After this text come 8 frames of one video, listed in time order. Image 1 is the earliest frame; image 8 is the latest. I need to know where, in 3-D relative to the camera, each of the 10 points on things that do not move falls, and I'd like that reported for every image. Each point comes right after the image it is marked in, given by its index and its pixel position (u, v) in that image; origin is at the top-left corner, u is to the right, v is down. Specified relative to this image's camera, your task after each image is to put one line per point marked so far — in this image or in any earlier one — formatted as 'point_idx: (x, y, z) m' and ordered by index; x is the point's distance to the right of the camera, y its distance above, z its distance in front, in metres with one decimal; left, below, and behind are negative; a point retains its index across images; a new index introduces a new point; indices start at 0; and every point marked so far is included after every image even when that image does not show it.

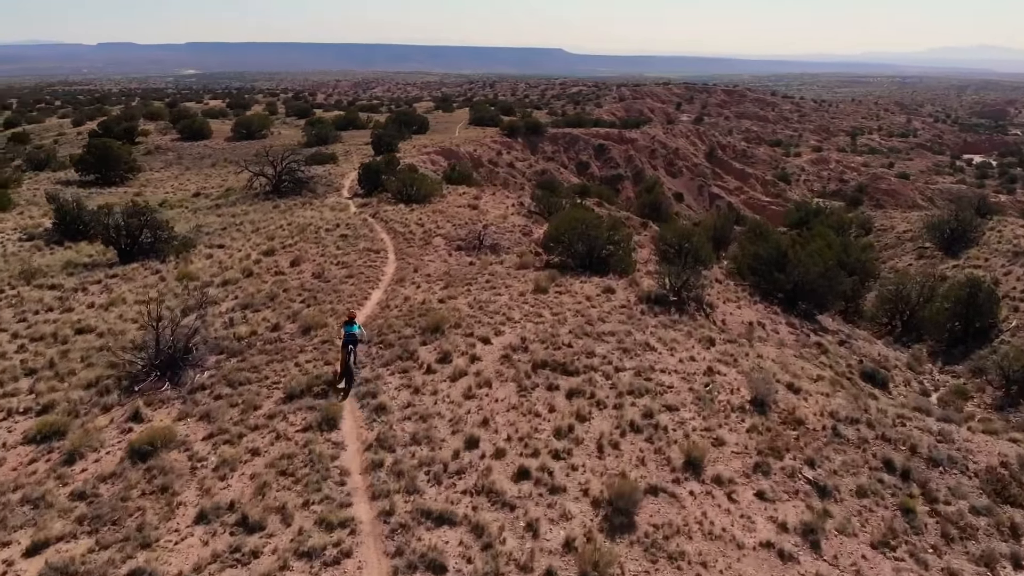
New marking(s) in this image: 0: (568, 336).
0: (+0.9, -0.7, +13.4) m
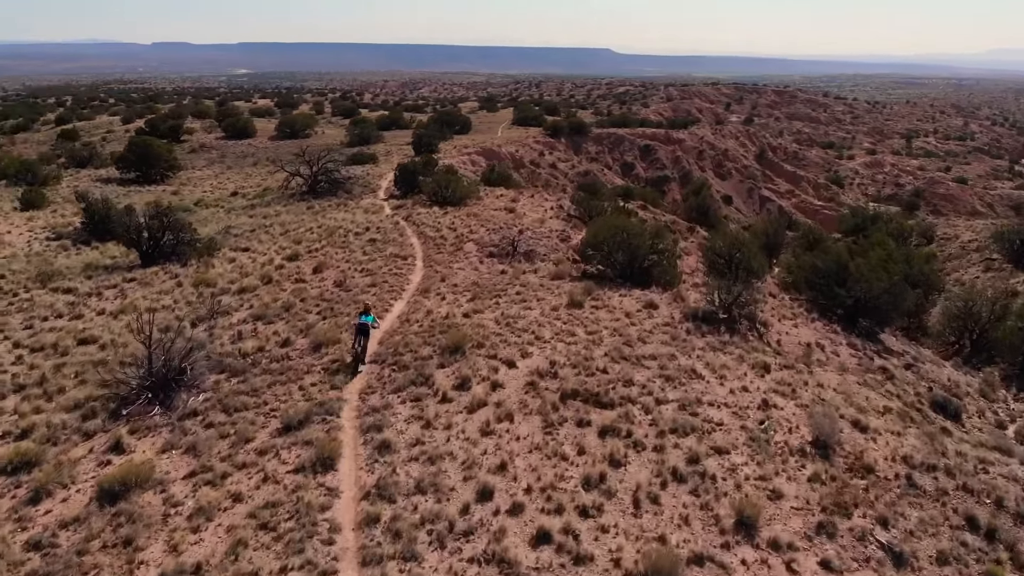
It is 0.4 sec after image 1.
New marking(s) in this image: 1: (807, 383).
0: (+1.3, -1.0, +12.0) m
1: (+4.4, -1.4, +12.9) m
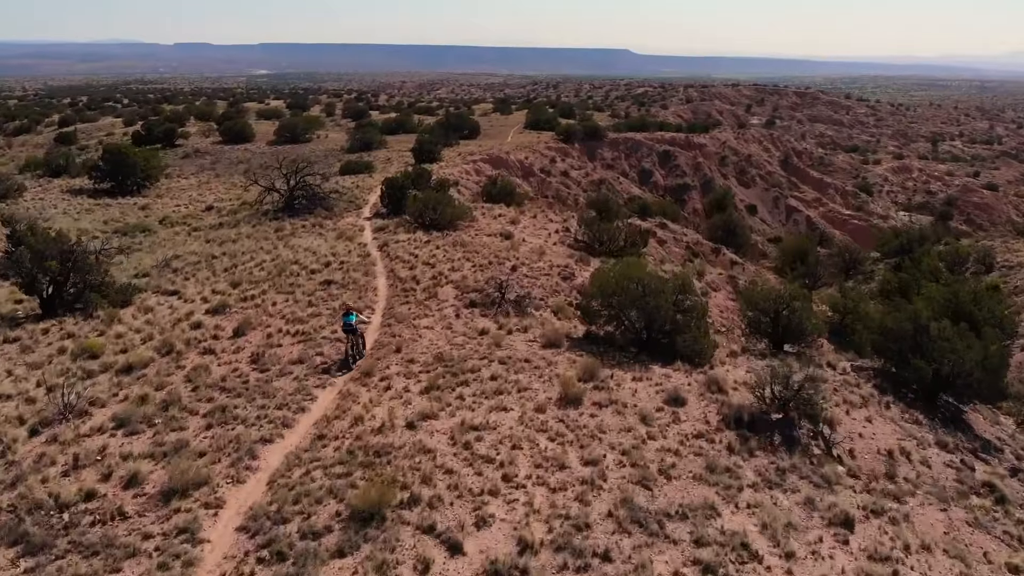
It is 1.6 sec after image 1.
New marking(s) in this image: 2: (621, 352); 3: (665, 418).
0: (+0.8, -2.1, +7.8) m
1: (+4.0, -2.6, +8.6) m
2: (+1.7, -1.0, +13.4) m
3: (+1.9, -1.6, +10.5) m
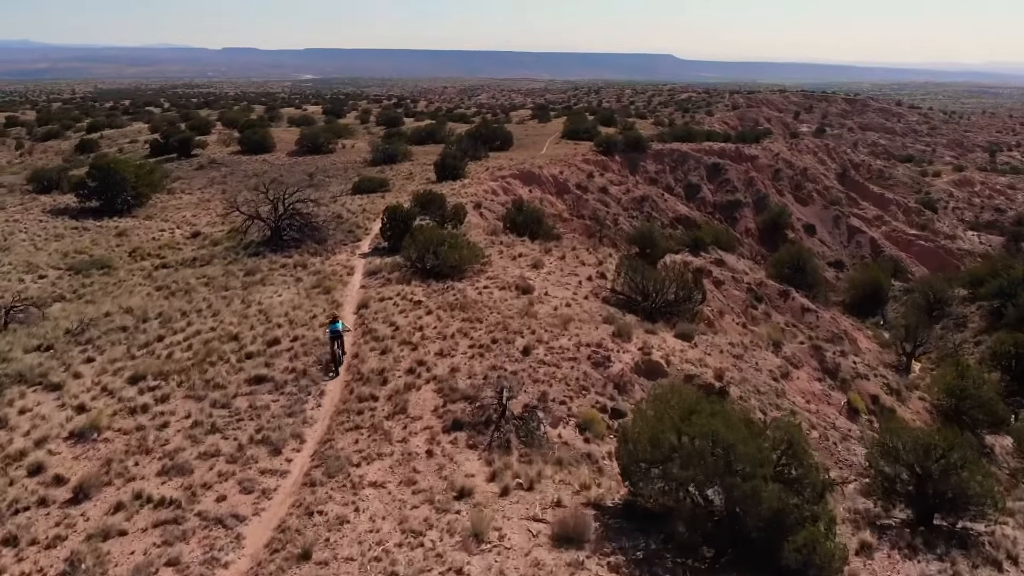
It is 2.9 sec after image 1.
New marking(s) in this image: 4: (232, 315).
0: (+0.5, -3.6, +2.5) m
1: (+3.6, -4.1, +3.2) m
2: (+1.6, -2.5, +8.0) m
3: (+1.6, -3.1, +5.2) m
4: (-5.5, -0.6, +16.9) m
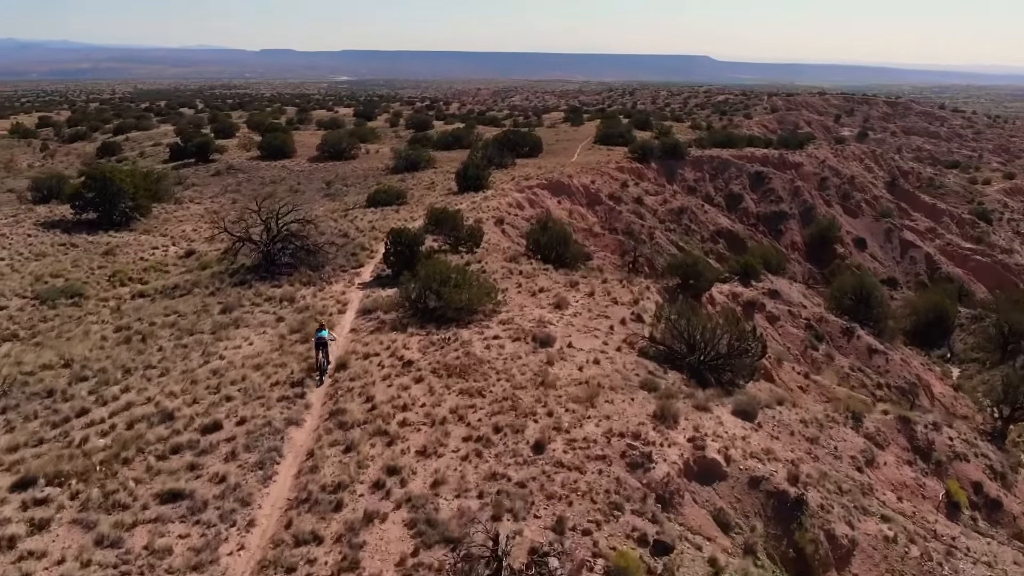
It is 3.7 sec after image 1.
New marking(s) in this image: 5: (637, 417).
0: (+0.1, -4.5, -0.9) m
1: (+3.3, -5.1, -0.3) m
2: (+1.5, -3.4, +4.6) m
3: (+1.4, -4.0, +1.7) m
4: (-5.3, -1.5, +13.7) m
5: (+1.8, -1.9, +12.2) m
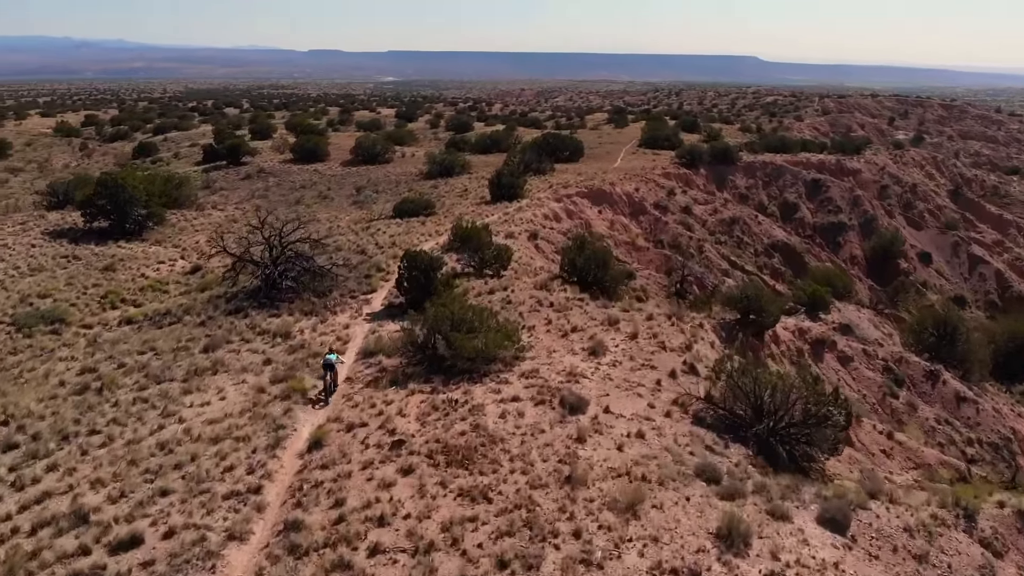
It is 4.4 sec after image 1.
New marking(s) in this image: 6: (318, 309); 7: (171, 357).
0: (-0.4, -5.3, -3.8) m
1: (+2.8, -5.9, -3.4) m
2: (+1.2, -4.2, +1.6) m
3: (+1.0, -4.8, -1.3) m
4: (-5.0, -2.2, +11.1) m
5: (+1.9, -2.7, +9.2) m
6: (-4.4, -0.5, +19.6) m
7: (-6.5, -1.3, +16.6) m
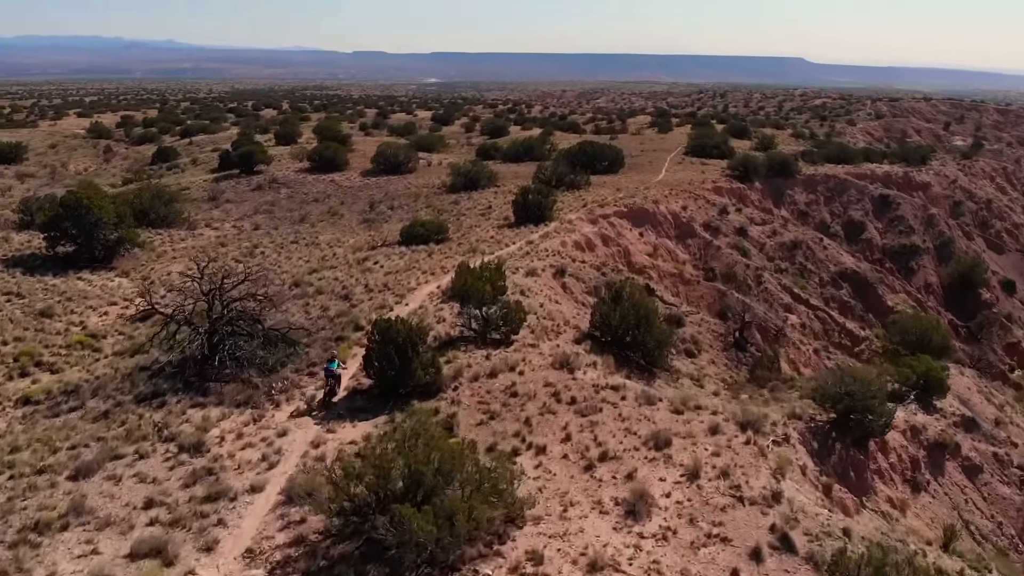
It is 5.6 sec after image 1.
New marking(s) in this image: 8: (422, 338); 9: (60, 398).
0: (-1.4, -6.6, -9.0) m
1: (+1.8, -7.3, -8.7) m
2: (+0.5, -5.6, -3.7) m
3: (+0.1, -6.2, -6.5) m
4: (-5.3, -3.5, +6.1) m
5: (+1.5, -4.1, +3.9) m
6: (-4.2, -1.8, +14.6) m
7: (-6.5, -2.6, +11.6) m
8: (-1.7, -1.0, +14.6) m
9: (-8.4, -2.0, +16.0) m
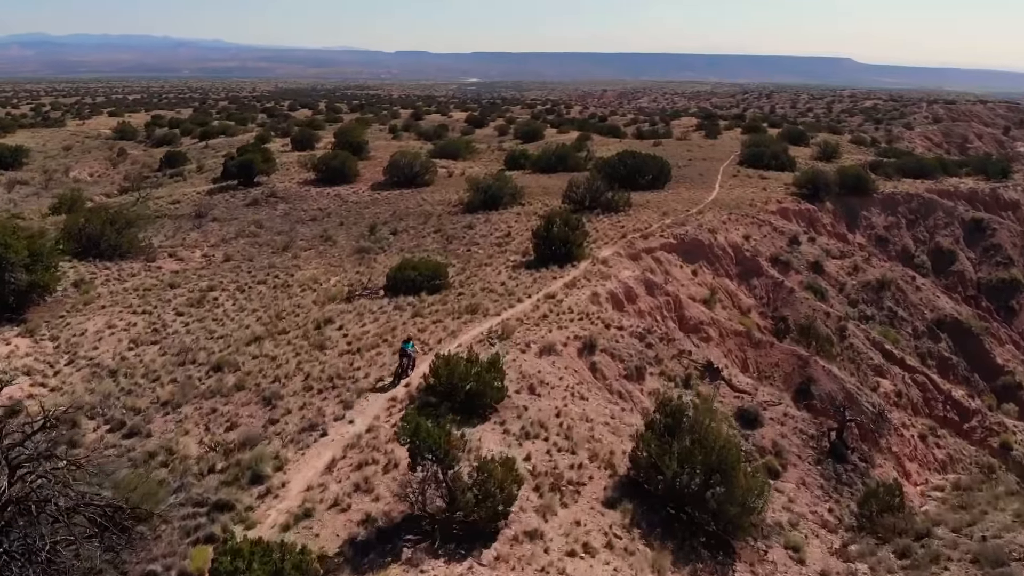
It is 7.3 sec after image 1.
0: (-2.8, -8.4, -15.8) m
1: (+0.4, -9.0, -15.6) m
2: (-0.7, -7.4, -10.5) m
3: (-1.2, -8.0, -13.3) m
4: (-6.0, -5.2, -0.5) m
5: (+0.7, -5.9, -3.0) m
6: (-4.5, -3.5, +7.9) m
7: (-6.9, -4.2, +5.1) m
8: (-2.0, -2.8, +7.8) m
9: (-8.6, -3.6, +9.5) m
